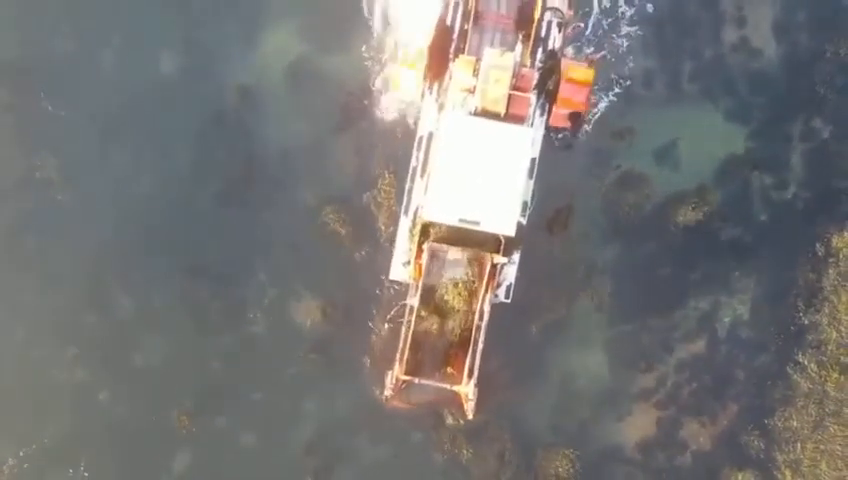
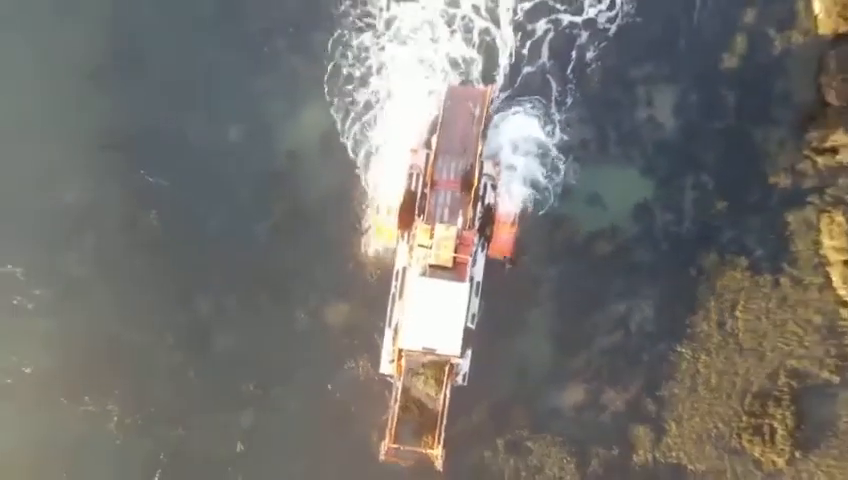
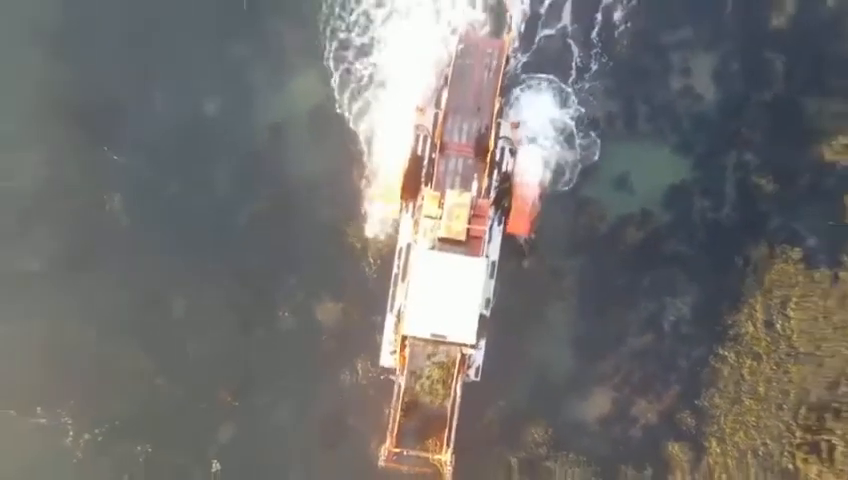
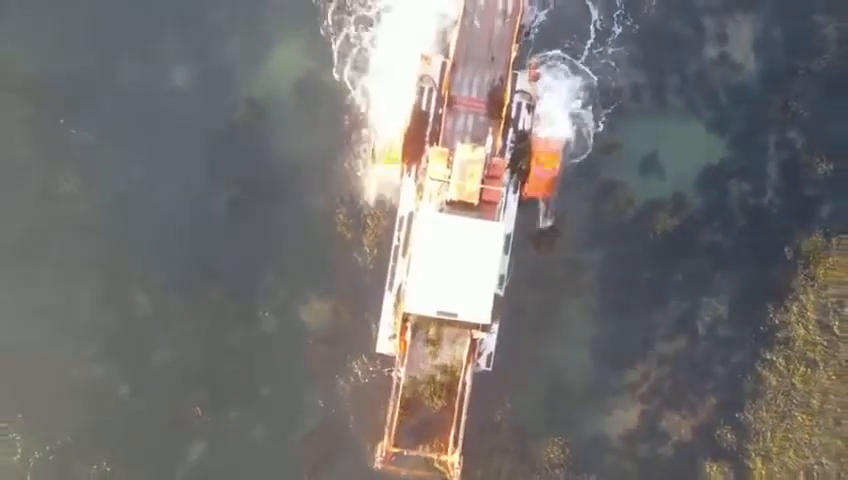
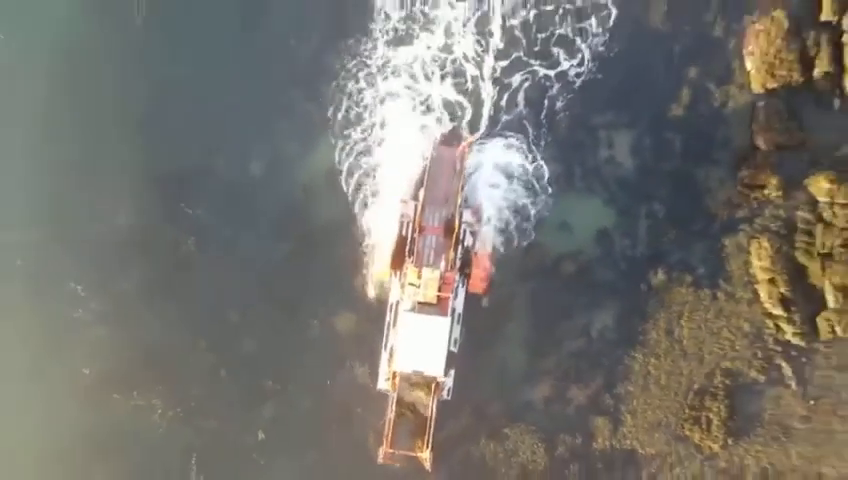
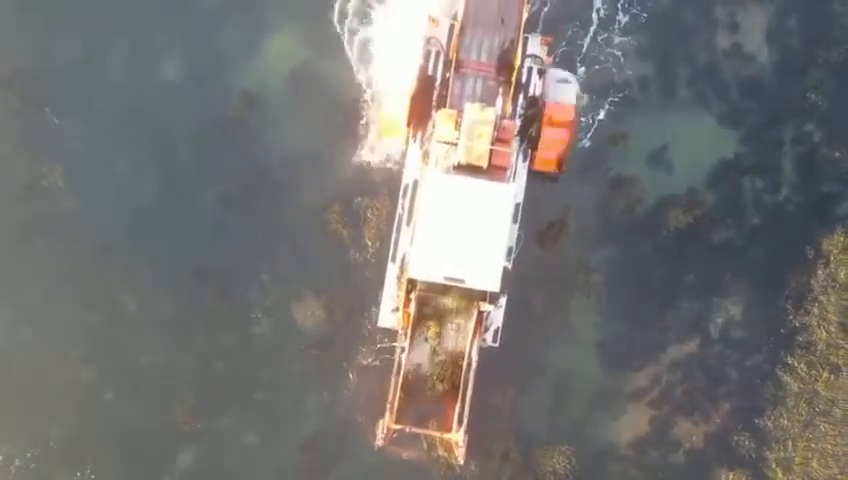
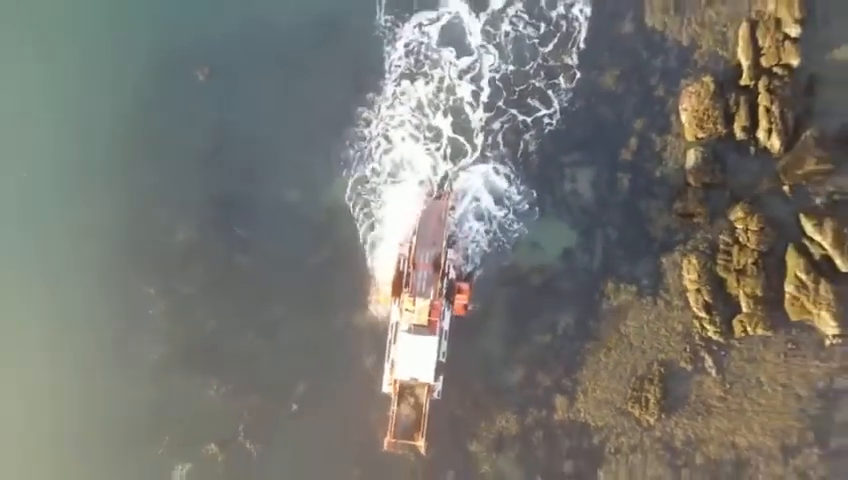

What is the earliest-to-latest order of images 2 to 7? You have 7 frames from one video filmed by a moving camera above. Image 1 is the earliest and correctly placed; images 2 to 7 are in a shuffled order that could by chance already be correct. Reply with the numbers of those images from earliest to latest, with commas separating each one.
6, 4, 3, 2, 5, 7
